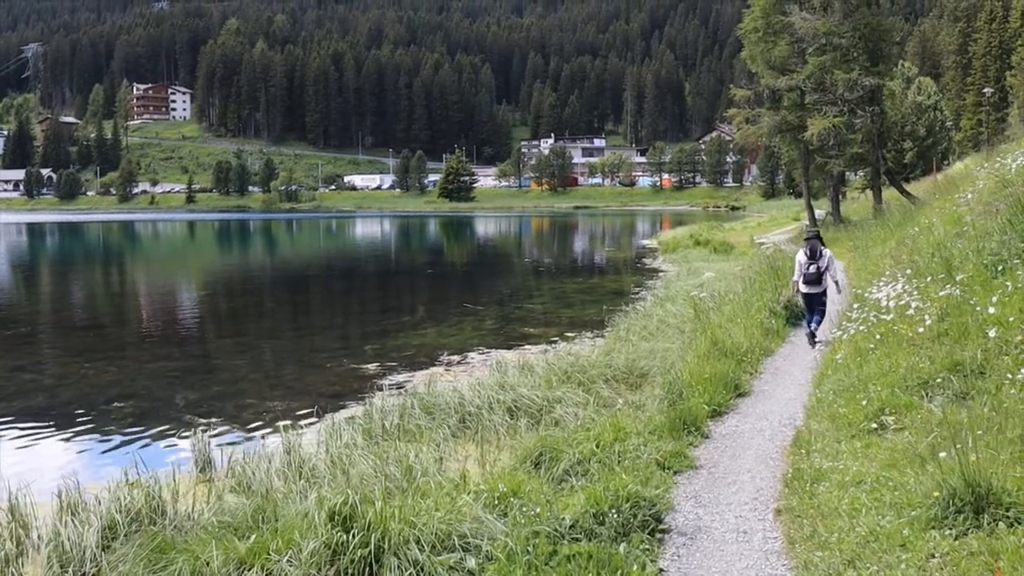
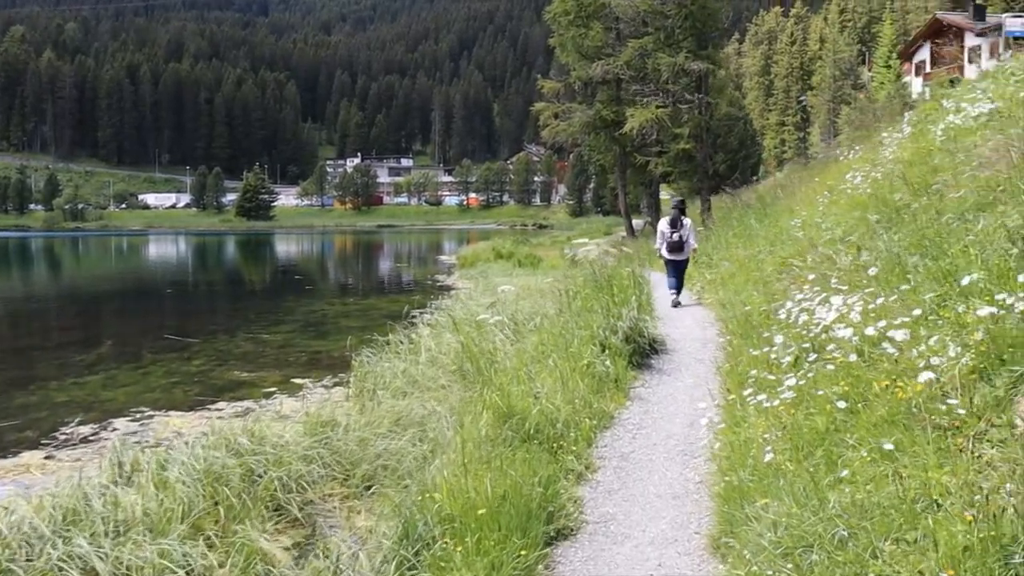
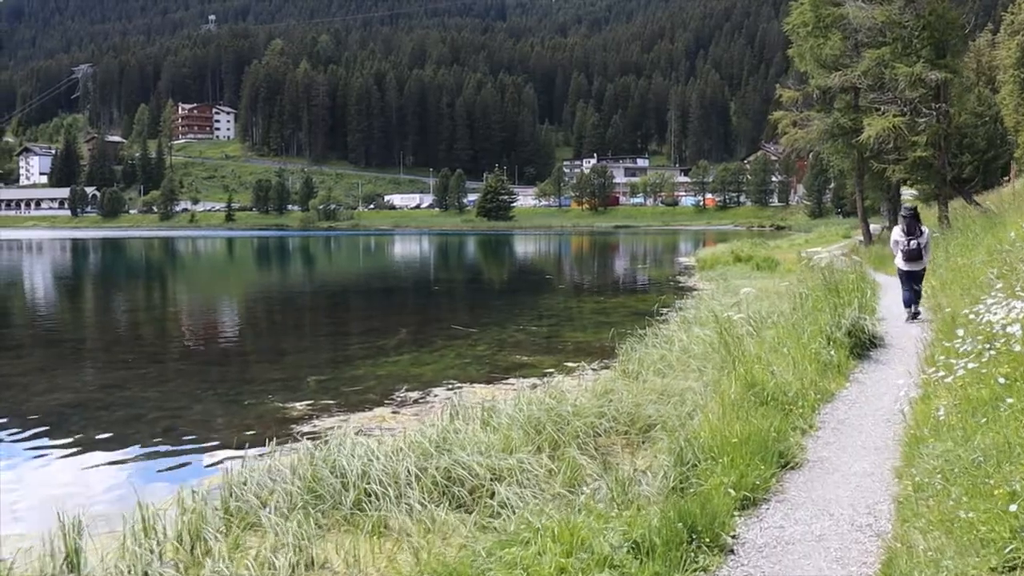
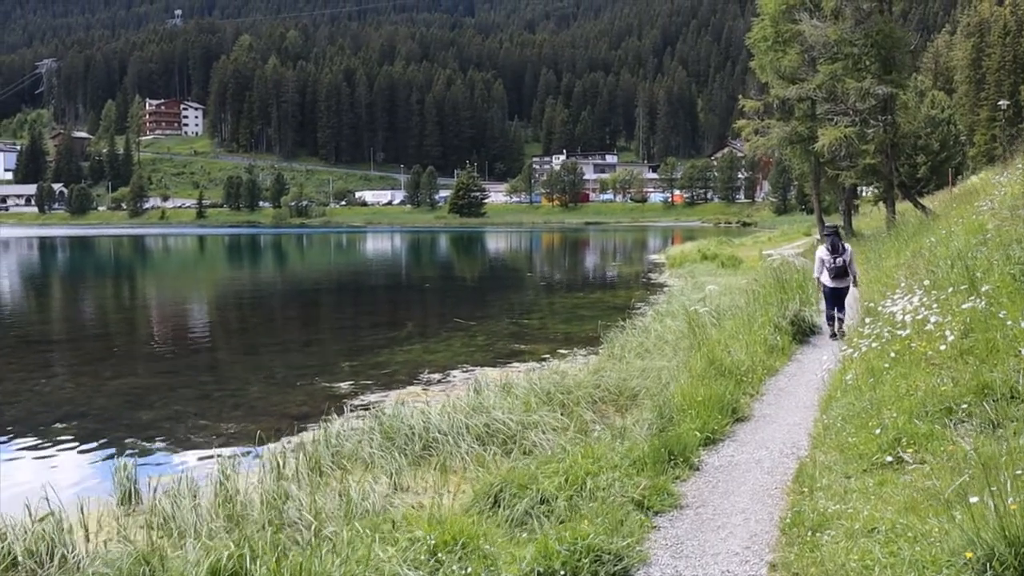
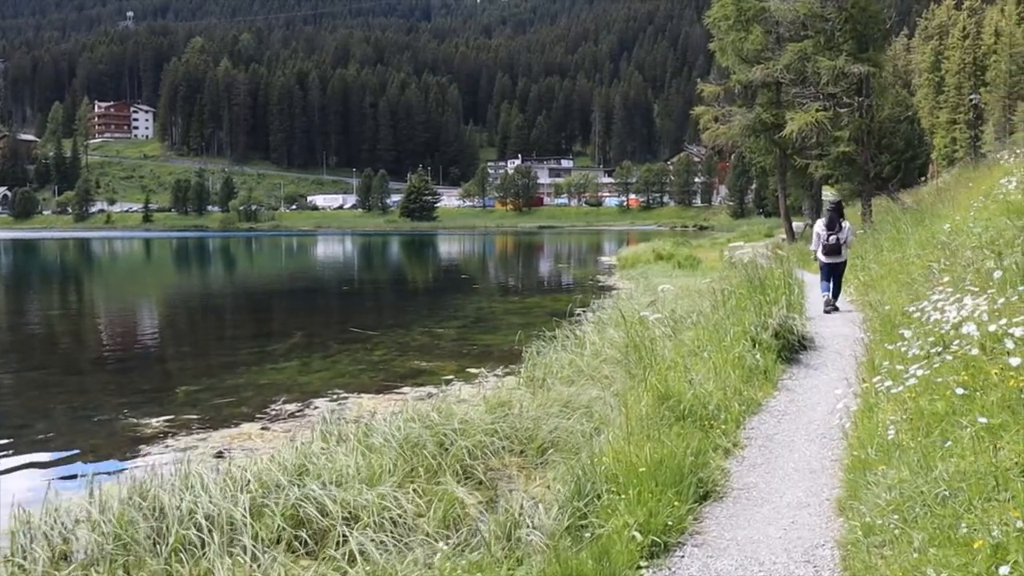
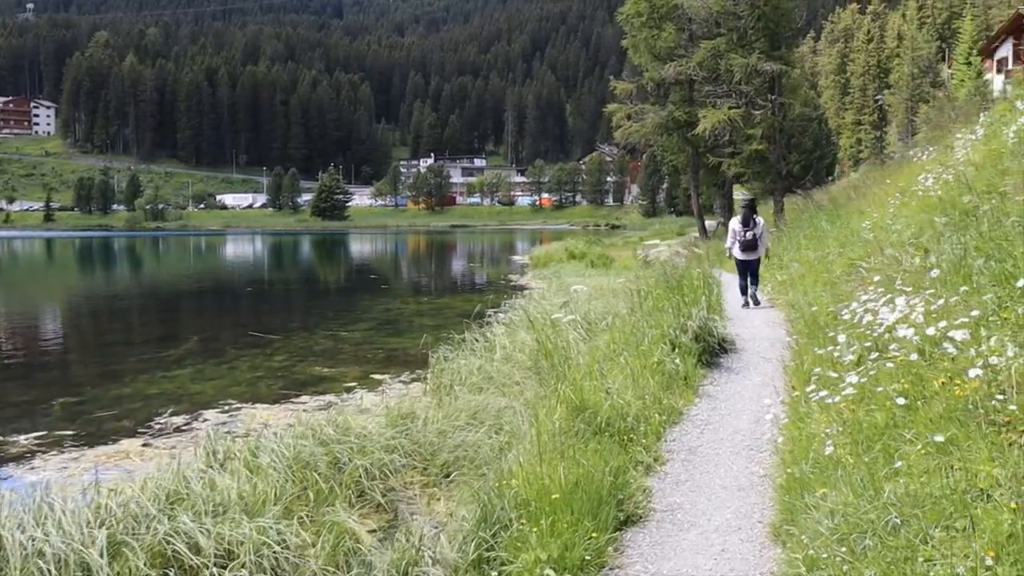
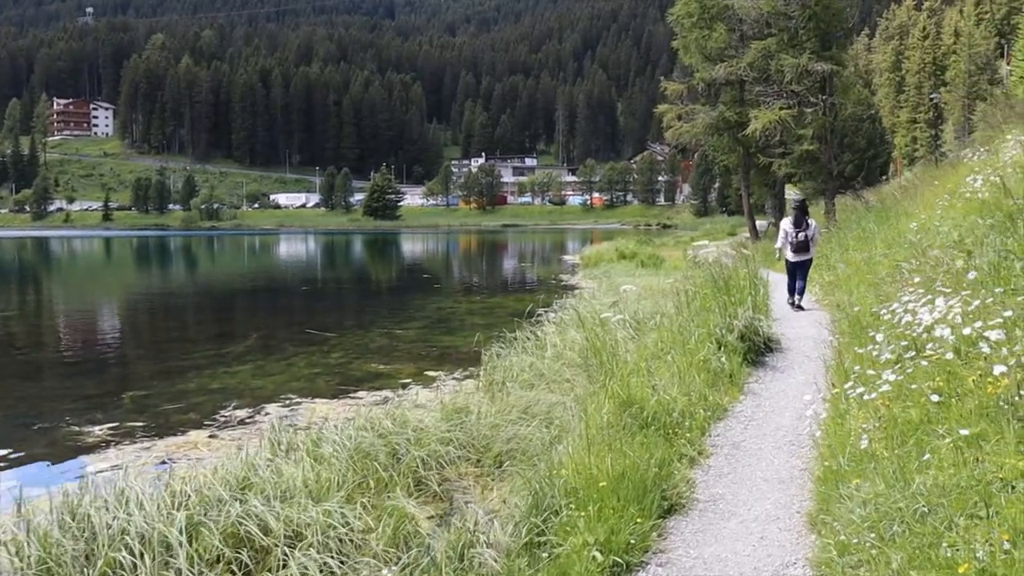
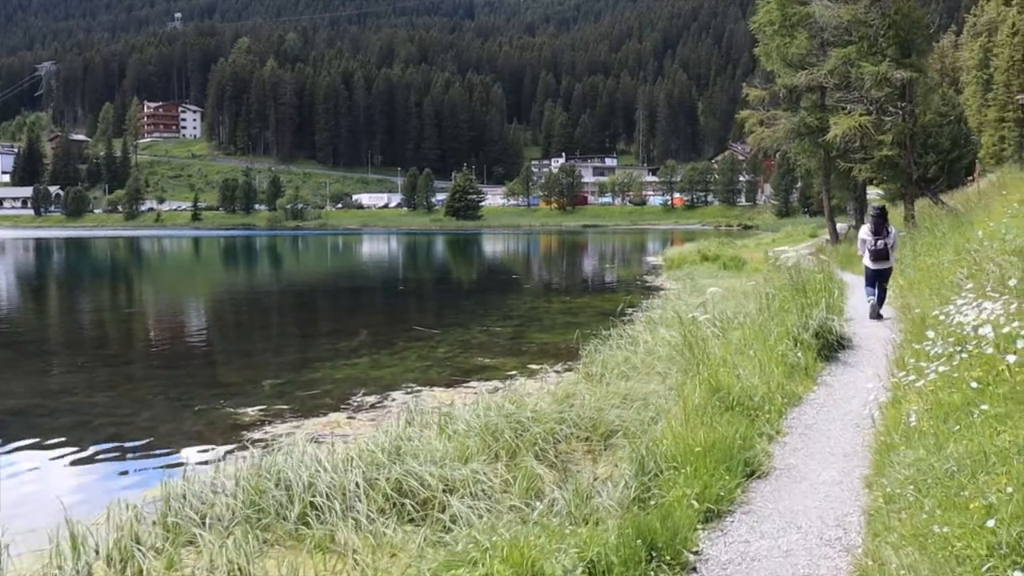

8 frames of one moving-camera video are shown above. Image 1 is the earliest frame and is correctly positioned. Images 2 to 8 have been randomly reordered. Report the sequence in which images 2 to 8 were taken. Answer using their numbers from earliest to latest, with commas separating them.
4, 3, 8, 5, 7, 6, 2
